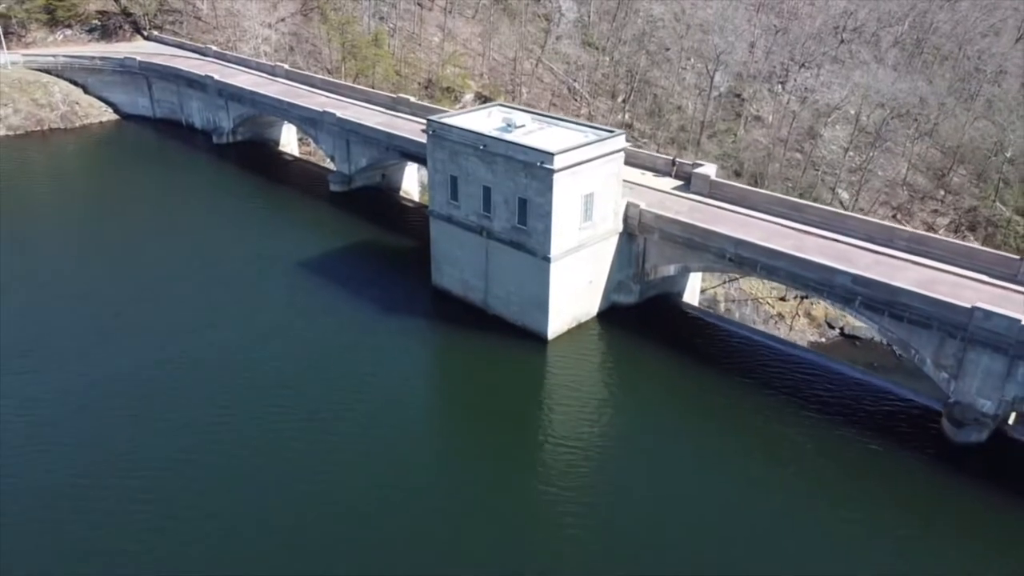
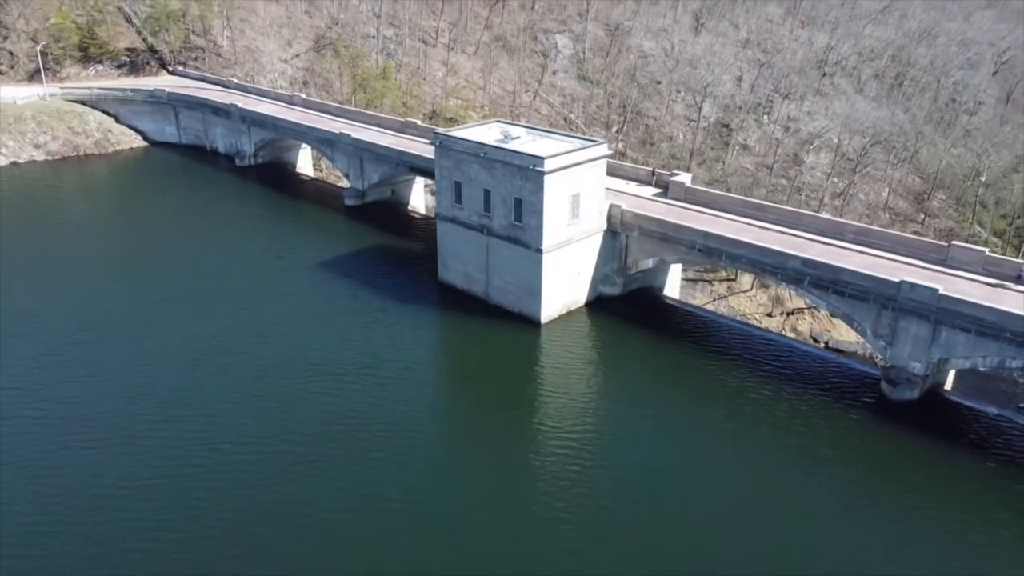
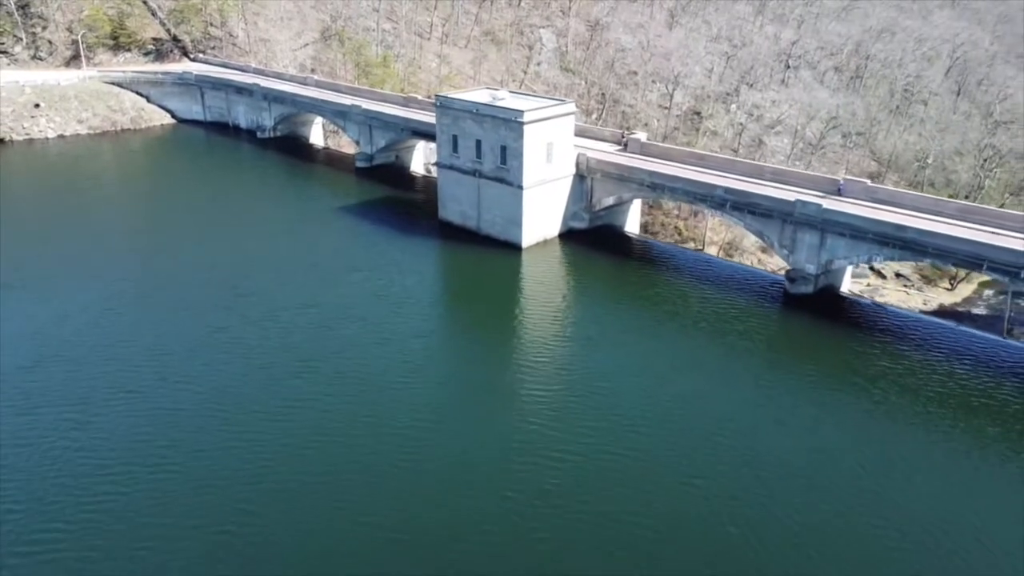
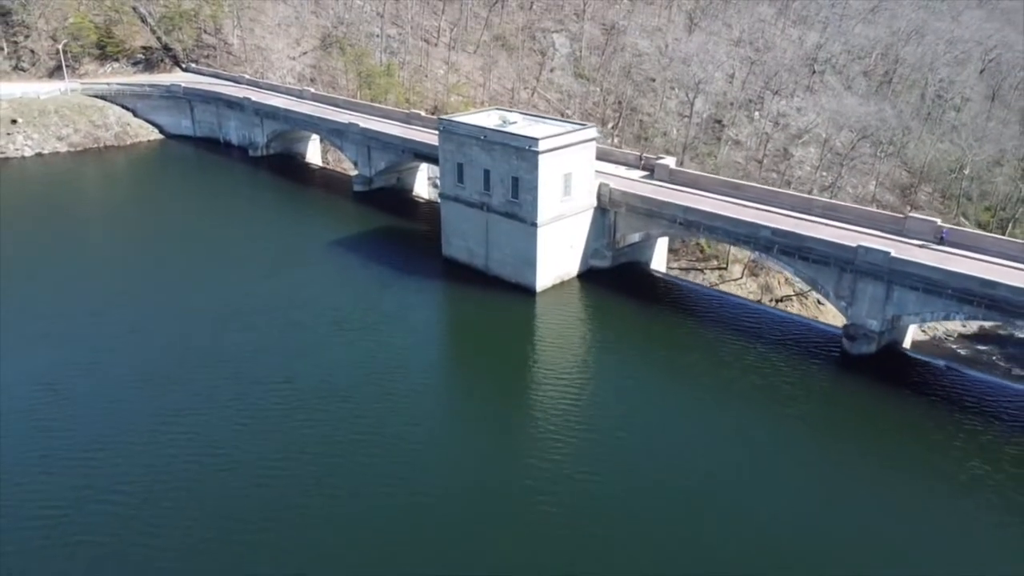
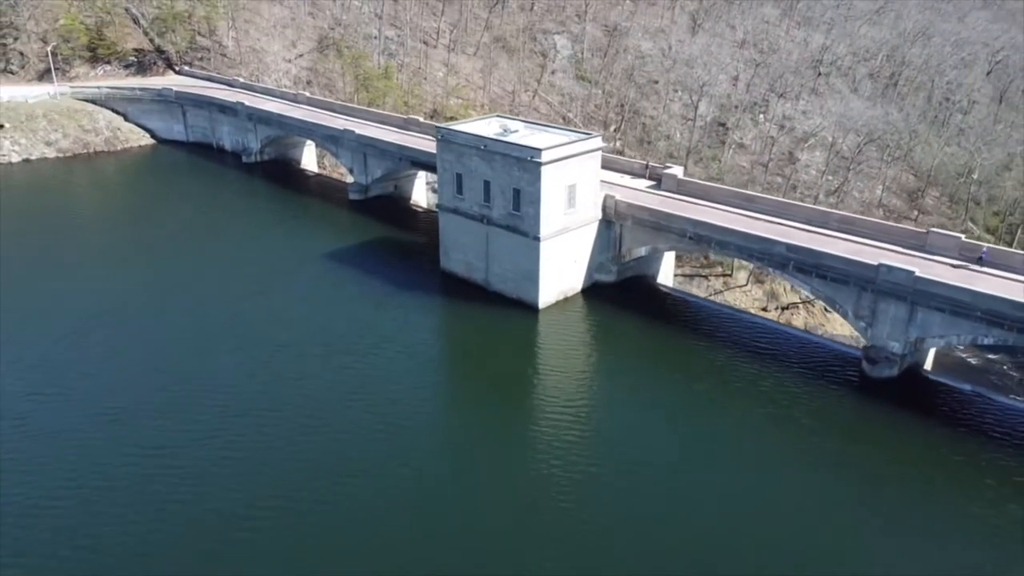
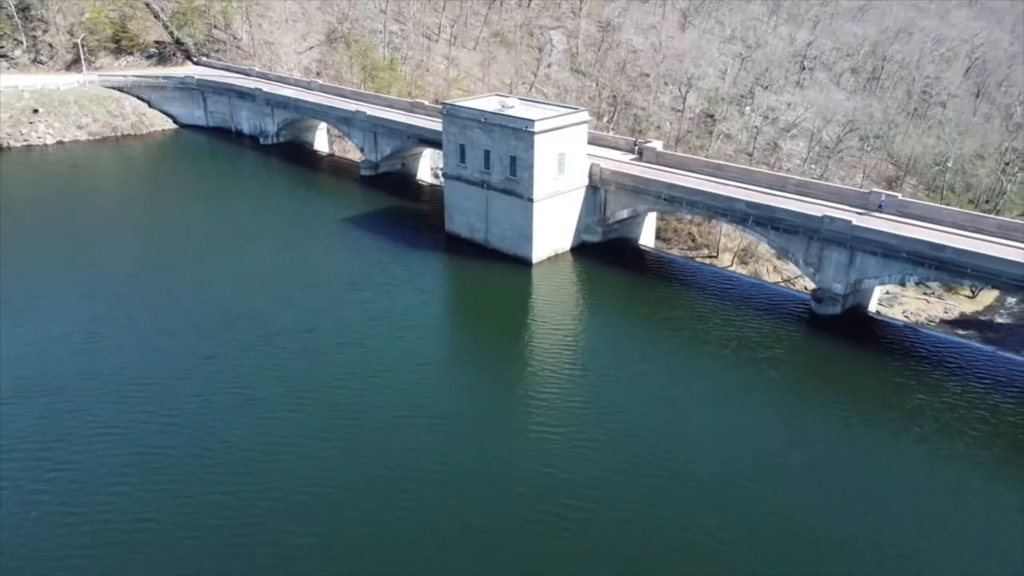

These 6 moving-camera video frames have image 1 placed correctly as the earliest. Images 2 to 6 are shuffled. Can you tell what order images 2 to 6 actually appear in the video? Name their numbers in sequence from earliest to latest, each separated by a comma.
2, 5, 4, 6, 3
